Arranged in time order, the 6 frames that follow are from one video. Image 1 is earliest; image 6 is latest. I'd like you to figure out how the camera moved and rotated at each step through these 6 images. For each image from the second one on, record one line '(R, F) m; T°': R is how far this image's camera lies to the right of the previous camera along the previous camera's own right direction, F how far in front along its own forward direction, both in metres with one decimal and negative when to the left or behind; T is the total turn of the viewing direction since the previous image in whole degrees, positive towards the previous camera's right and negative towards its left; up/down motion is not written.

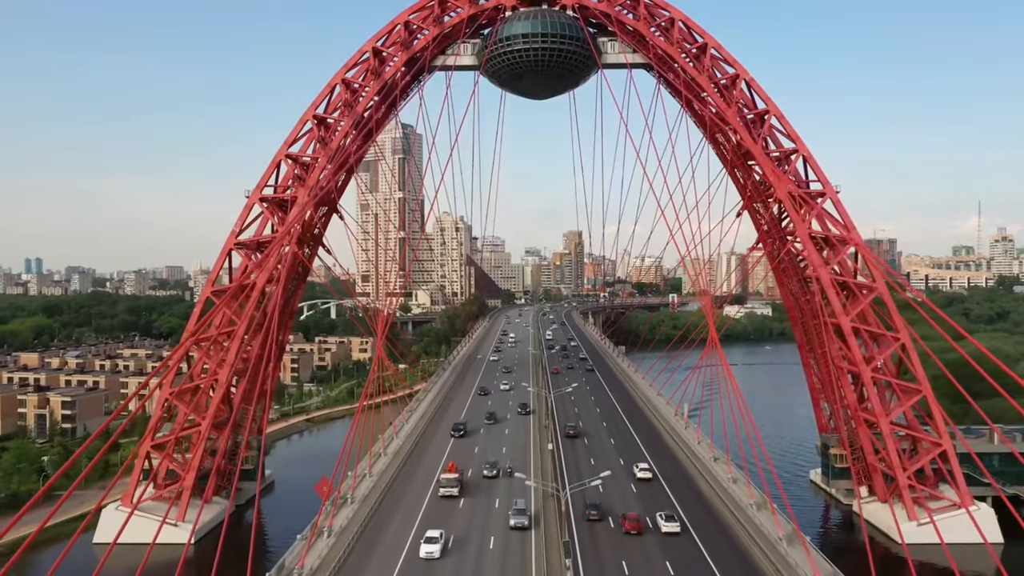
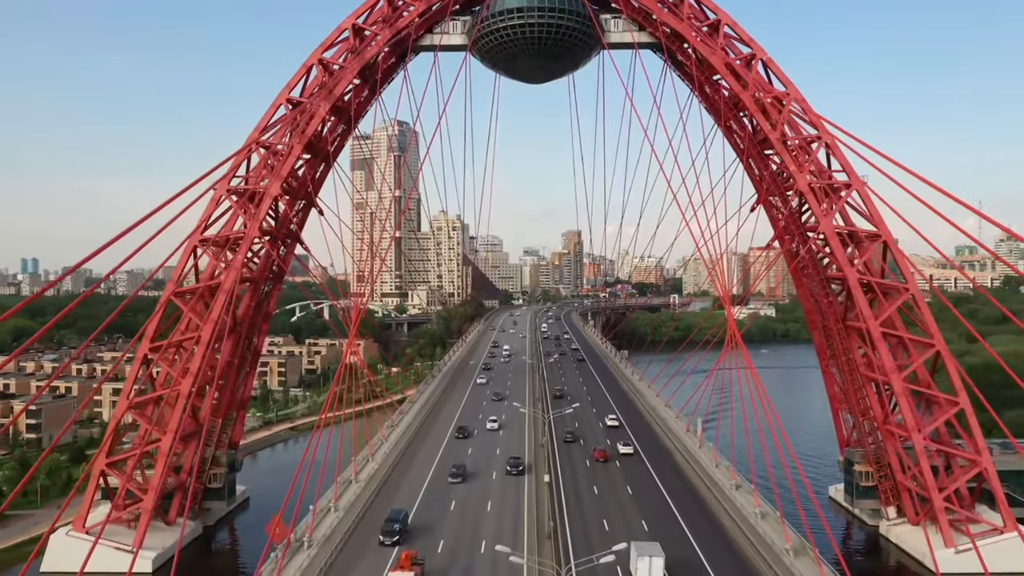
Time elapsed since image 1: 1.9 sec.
(+0.2, +2.0) m; 0°
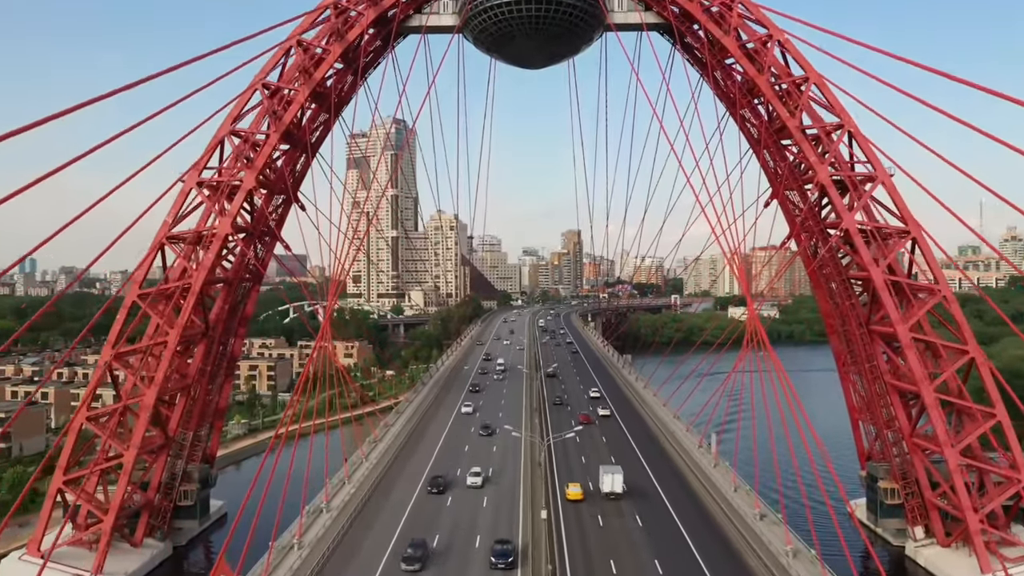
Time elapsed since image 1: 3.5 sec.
(+0.1, +1.6) m; 0°
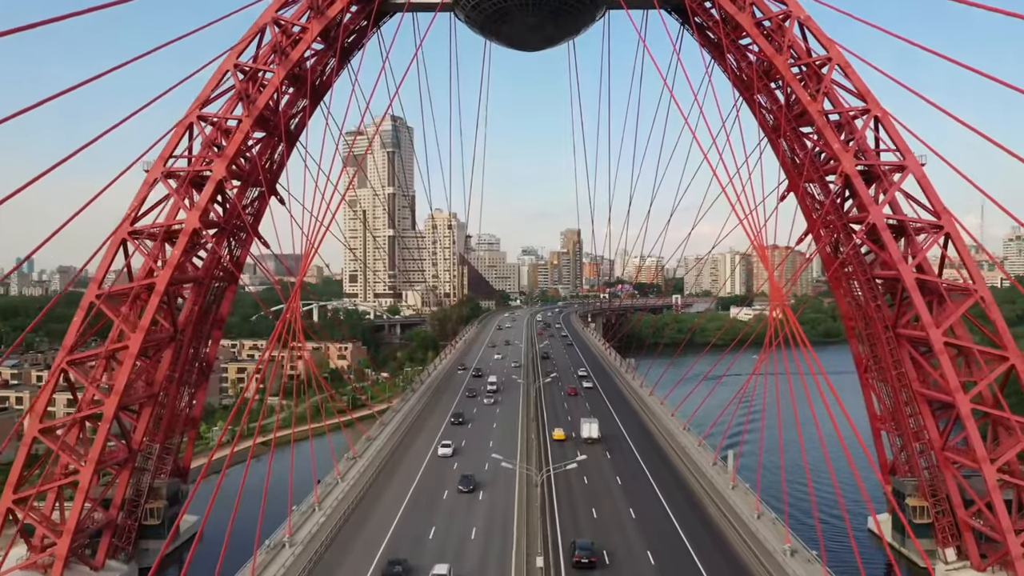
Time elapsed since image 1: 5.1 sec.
(+0.1, +1.5) m; 0°
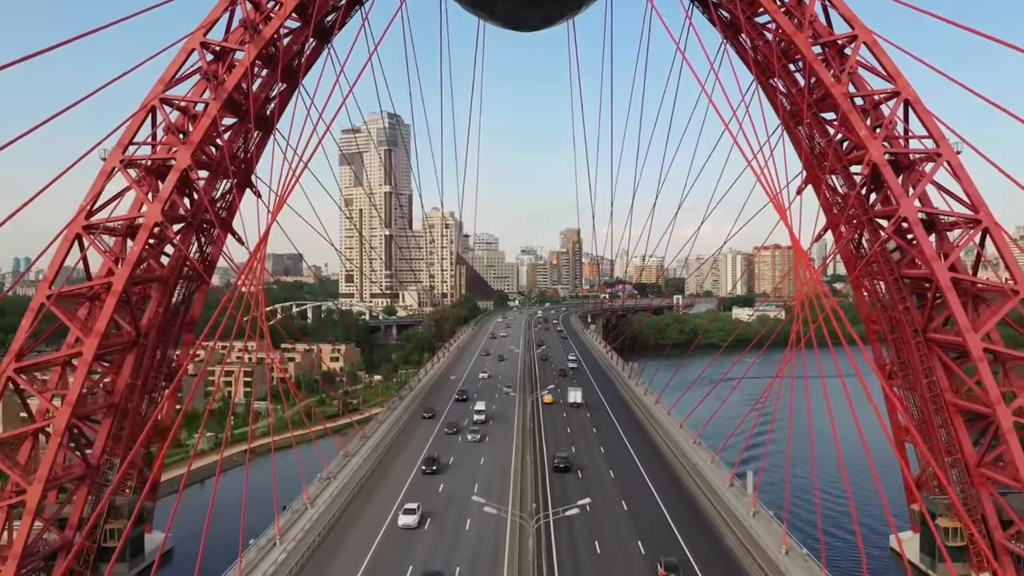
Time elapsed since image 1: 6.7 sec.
(+0.1, +1.5) m; 0°
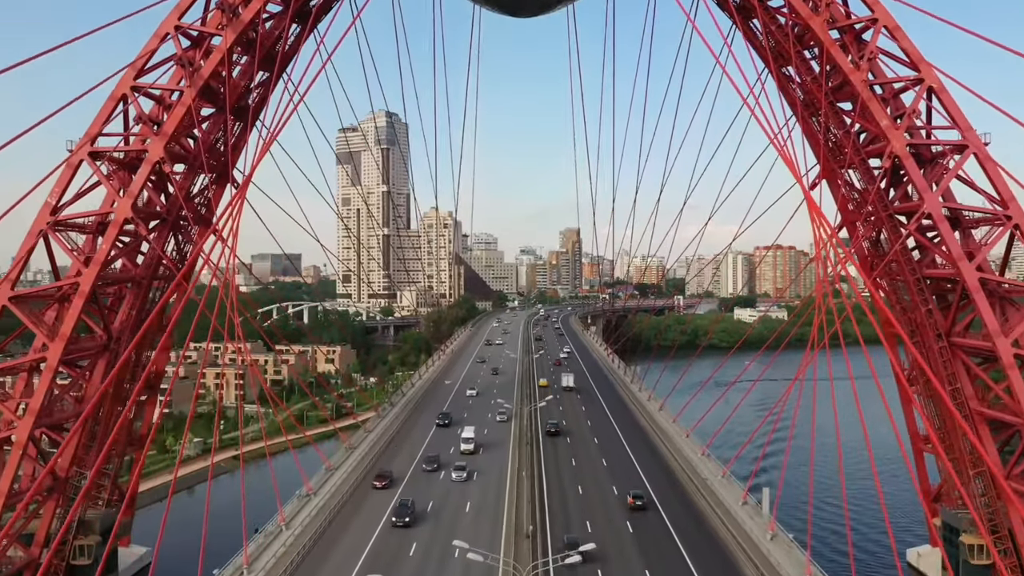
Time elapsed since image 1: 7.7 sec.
(+0.1, +1.0) m; 0°
